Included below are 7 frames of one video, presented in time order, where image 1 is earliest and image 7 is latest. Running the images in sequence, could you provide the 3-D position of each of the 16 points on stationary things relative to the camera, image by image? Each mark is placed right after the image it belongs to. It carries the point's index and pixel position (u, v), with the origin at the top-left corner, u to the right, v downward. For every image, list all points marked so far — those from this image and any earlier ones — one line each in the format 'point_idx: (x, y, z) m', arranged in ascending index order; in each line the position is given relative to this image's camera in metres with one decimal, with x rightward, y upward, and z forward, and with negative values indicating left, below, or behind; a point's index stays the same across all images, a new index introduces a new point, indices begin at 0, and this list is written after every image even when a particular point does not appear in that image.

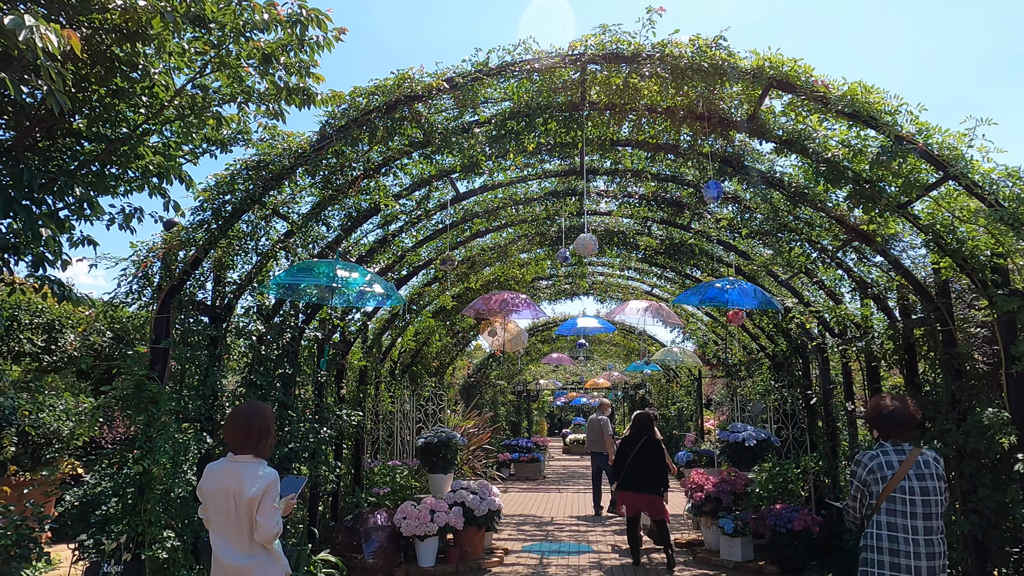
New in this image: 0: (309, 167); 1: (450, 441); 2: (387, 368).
0: (-1.4, +0.8, +4.4) m
1: (-0.7, -1.8, +7.7) m
2: (-1.7, -1.1, +9.2) m
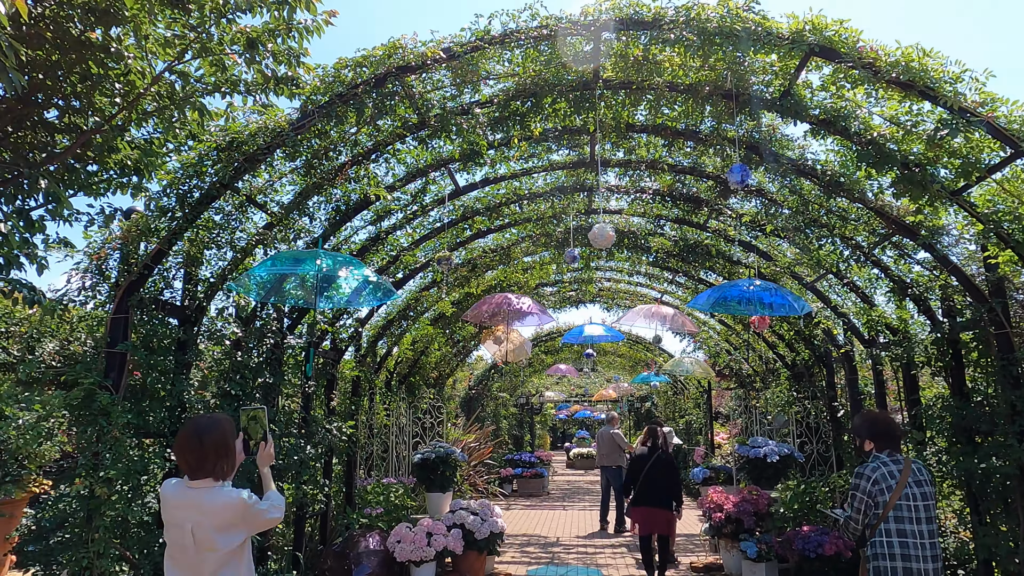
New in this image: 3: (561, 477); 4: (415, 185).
0: (-1.3, +0.8, +3.9) m
1: (-0.7, -1.8, +7.2) m
2: (-1.7, -1.2, +8.7) m
3: (+1.2, -4.8, +17.1) m
4: (-0.8, +0.9, +5.5) m
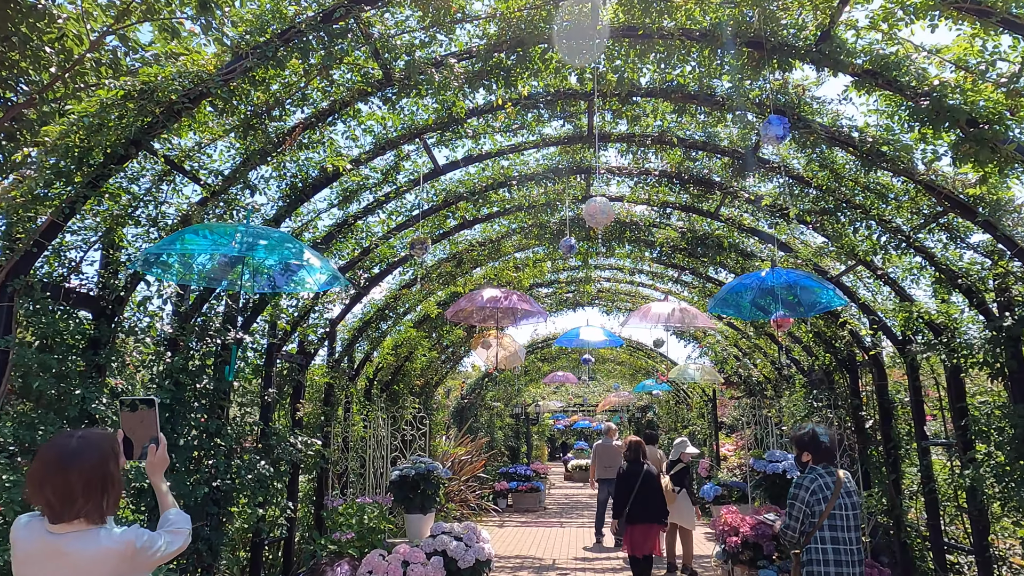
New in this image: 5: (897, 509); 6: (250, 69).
0: (-1.4, +0.9, +3.2) m
1: (-0.8, -1.8, +6.4) m
2: (-1.8, -1.2, +7.9) m
3: (+1.1, -5.0, +16.3) m
4: (-0.9, +0.9, +4.8) m
5: (+3.4, -1.9, +5.8) m
6: (-1.3, +1.1, +3.2) m
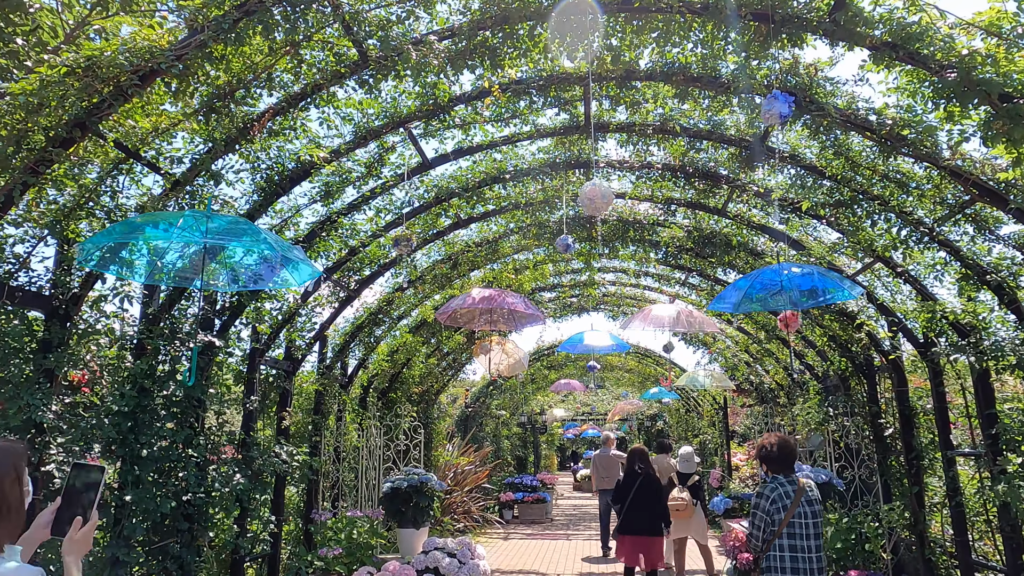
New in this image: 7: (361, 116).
0: (-1.5, +0.9, +2.9) m
1: (-0.8, -1.8, +6.1) m
2: (-1.8, -1.2, +7.6) m
3: (+1.2, -5.1, +15.9) m
4: (-1.0, +0.9, +4.5) m
5: (+3.3, -1.9, +5.4) m
6: (-1.3, +1.1, +2.9) m
7: (-0.9, +1.0, +4.0) m
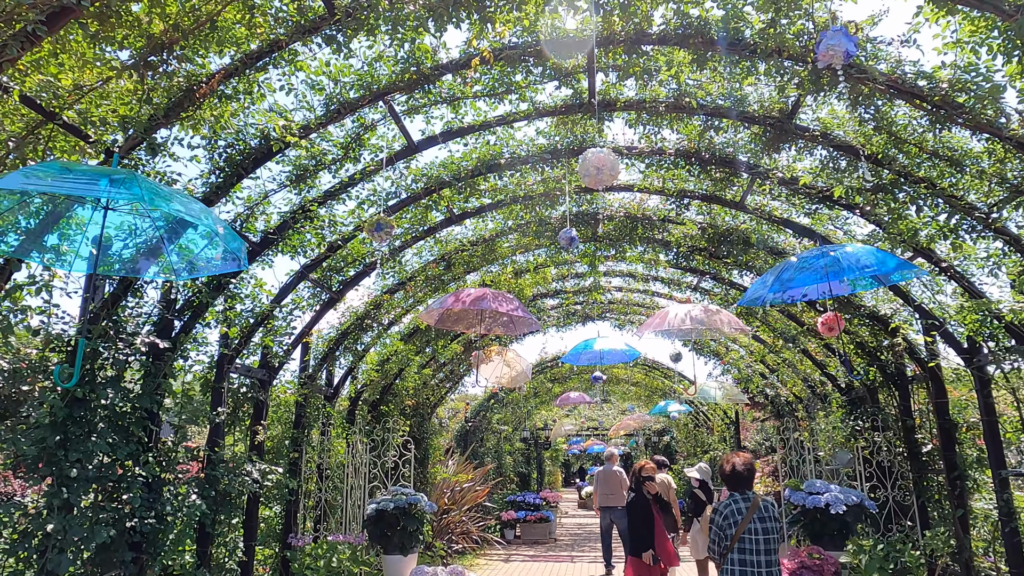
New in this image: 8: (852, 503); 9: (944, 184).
0: (-1.5, +1.0, +2.4) m
1: (-0.8, -1.8, +5.5) m
2: (-1.8, -1.3, +7.1) m
3: (+1.3, -5.3, +15.3) m
4: (-1.0, +0.9, +4.0) m
5: (+3.3, -1.9, +4.9) m
6: (-1.4, +1.1, +2.5) m
7: (-0.9, +1.1, +3.5) m
8: (+2.7, -1.7, +5.3) m
9: (+2.4, +0.6, +3.8) m
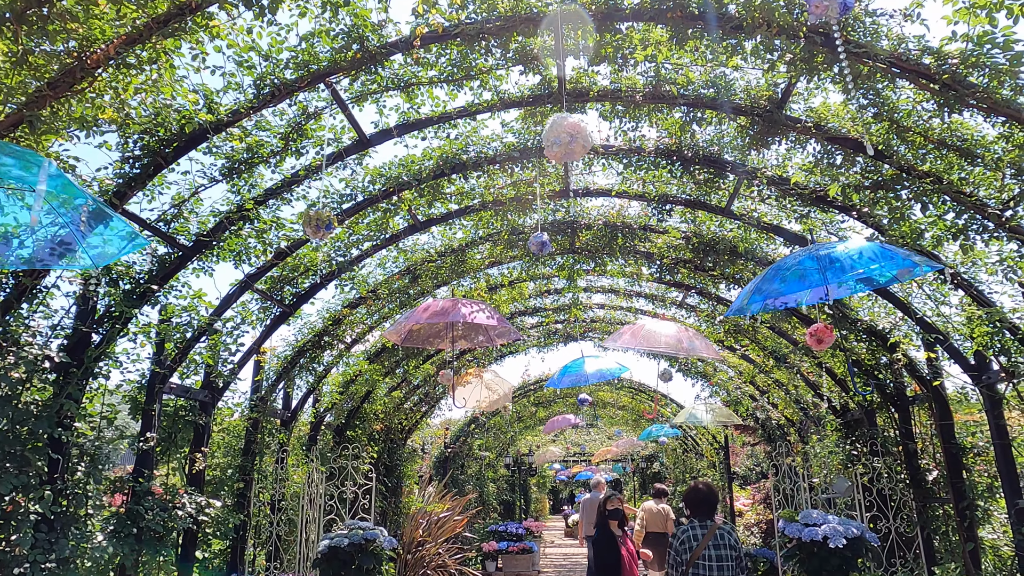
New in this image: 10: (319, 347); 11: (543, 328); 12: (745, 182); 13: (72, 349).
0: (-1.7, +1.0, +2.0) m
1: (-1.1, -1.9, +5.0) m
2: (-2.1, -1.4, +6.6) m
3: (+0.9, -5.8, +14.6) m
4: (-1.2, +0.9, +3.6) m
5: (+3.1, -2.0, +4.4) m
6: (-1.6, +1.1, +2.0) m
7: (-1.1, +1.0, +3.1) m
8: (+2.5, -1.8, +4.8) m
9: (+2.2, +0.6, +3.4) m
10: (-1.7, -0.5, +5.9) m
11: (+0.4, -0.5, +8.8) m
12: (+1.5, +0.7, +4.3) m
13: (-2.3, -0.3, +3.4) m
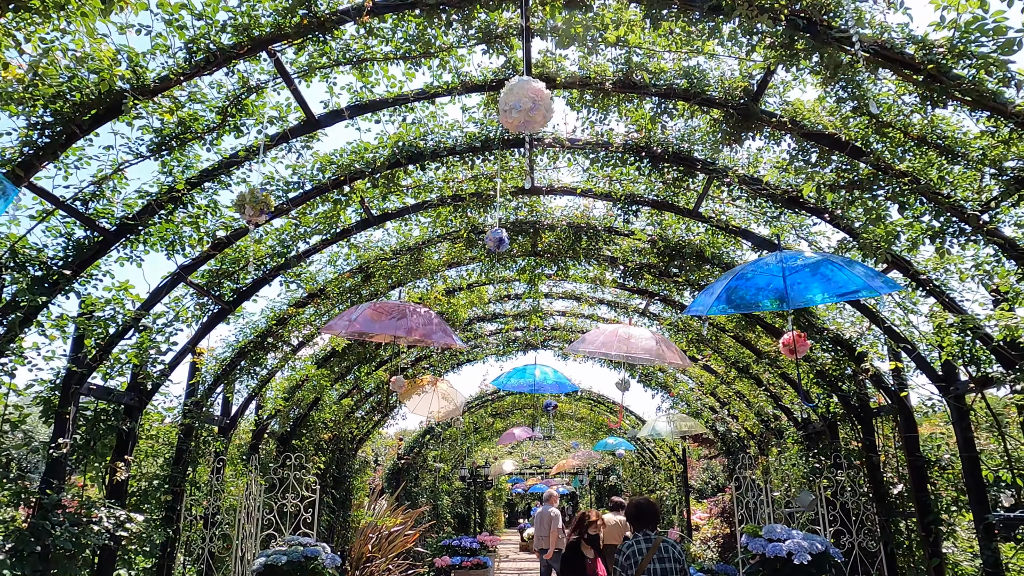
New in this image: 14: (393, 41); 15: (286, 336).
0: (-1.8, +1.1, +1.6) m
1: (-1.4, -1.9, +4.6) m
2: (-2.5, -1.4, +6.1) m
3: (-0.1, -6.0, +14.3) m
4: (-1.4, +0.9, +3.3) m
5: (+2.8, -2.1, +4.3) m
6: (-1.7, +1.2, +1.7) m
7: (-1.3, +1.1, +2.8) m
8: (+2.1, -1.8, +4.6) m
9: (+2.0, +0.5, +3.3) m
10: (-2.1, -0.5, +5.5) m
11: (-0.1, -0.6, +8.5) m
12: (+1.3, +0.7, +4.1) m
13: (-2.5, -0.2, +3.0) m
14: (-0.6, +1.2, +3.2) m
15: (-1.9, -0.4, +5.6) m
